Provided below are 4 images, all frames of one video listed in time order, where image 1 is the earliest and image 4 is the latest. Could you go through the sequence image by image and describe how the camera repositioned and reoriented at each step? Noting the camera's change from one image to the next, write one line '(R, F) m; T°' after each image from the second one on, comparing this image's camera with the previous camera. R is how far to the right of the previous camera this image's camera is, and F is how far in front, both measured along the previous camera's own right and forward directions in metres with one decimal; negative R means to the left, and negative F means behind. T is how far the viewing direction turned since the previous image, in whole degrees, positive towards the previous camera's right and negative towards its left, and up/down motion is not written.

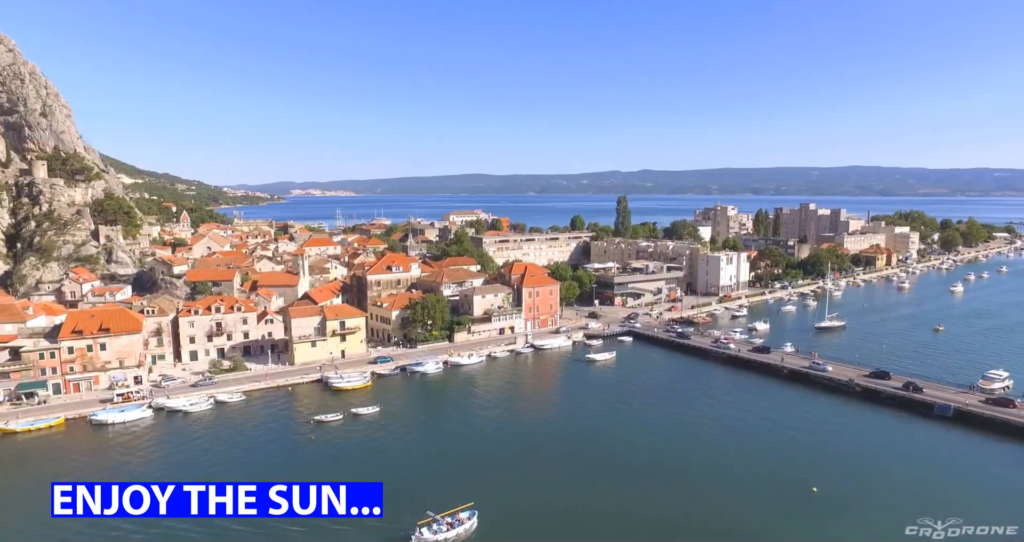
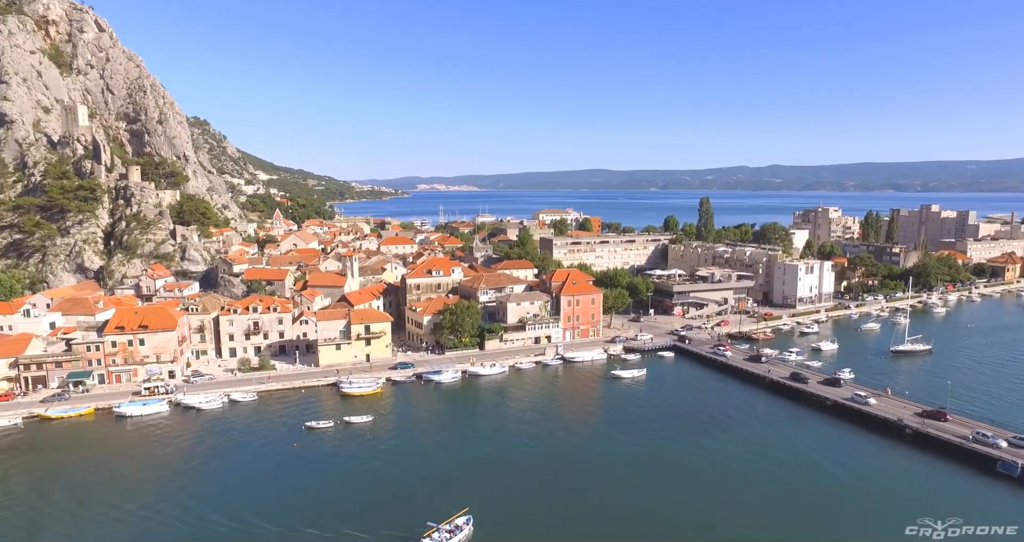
(+6.0, +2.2) m; -10°
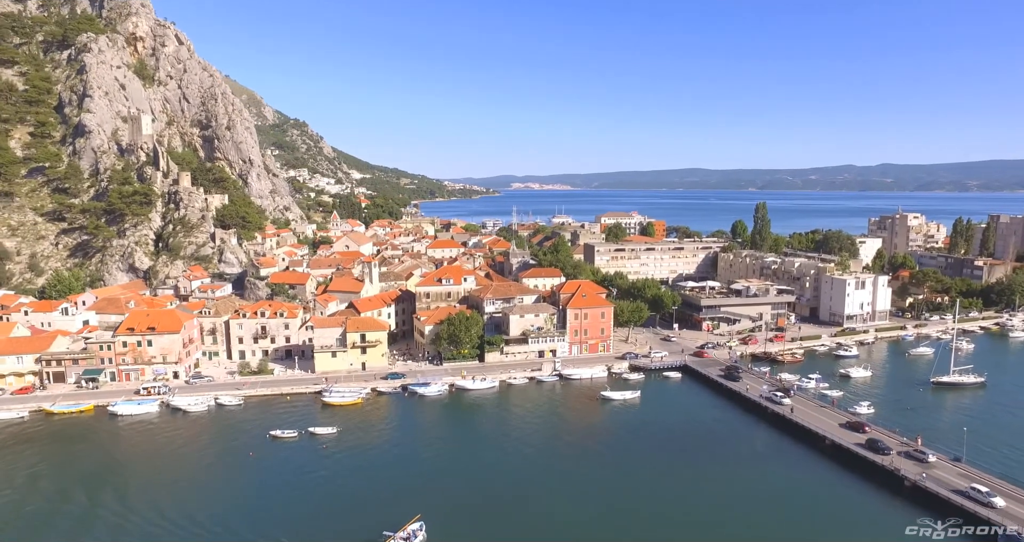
(+6.4, +1.5) m; -7°
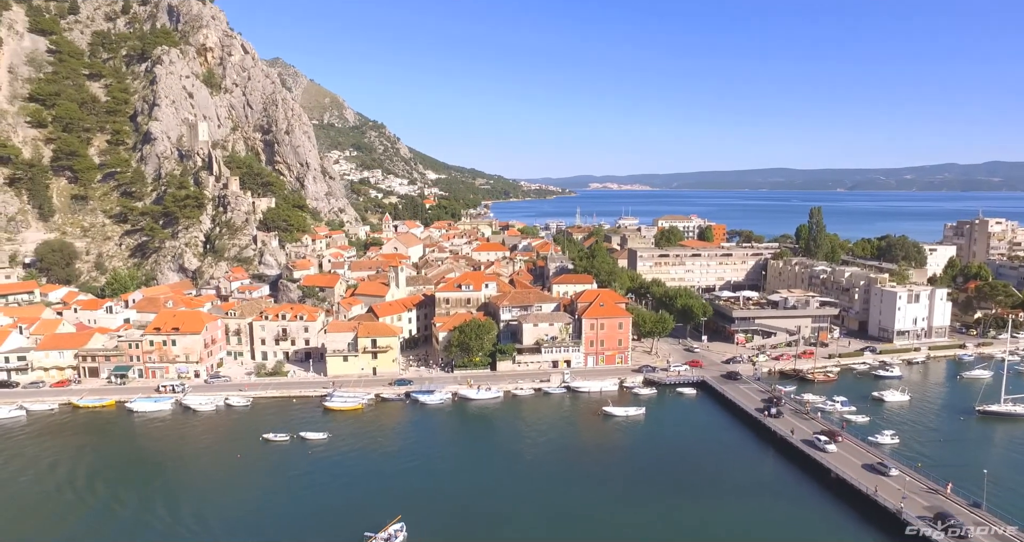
(+4.5, +0.9) m; -6°
